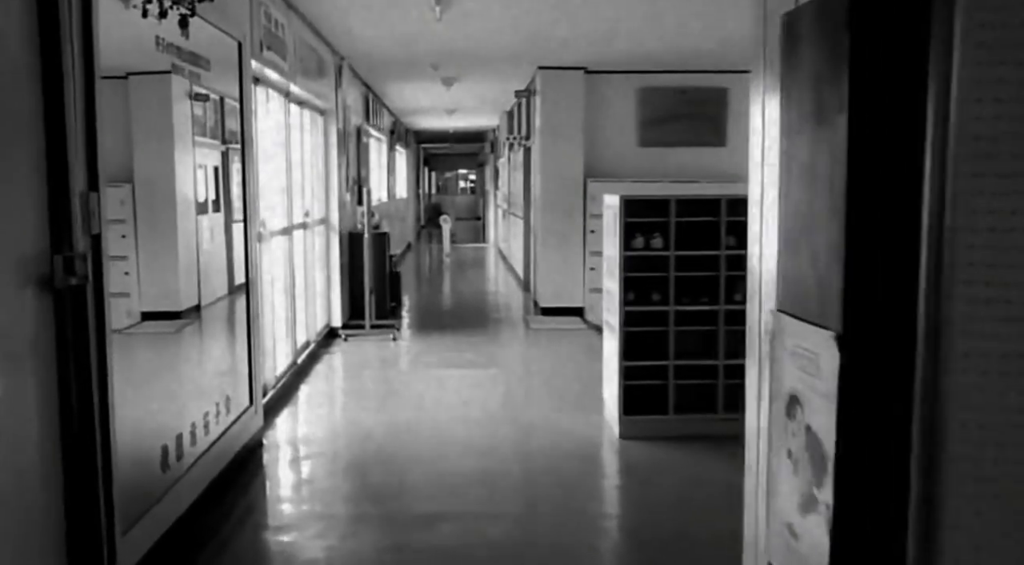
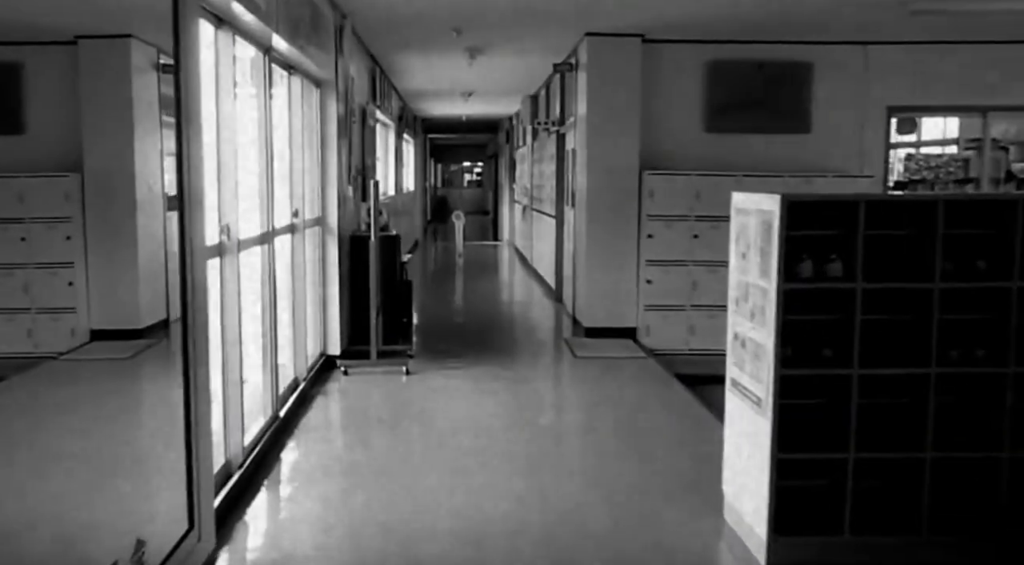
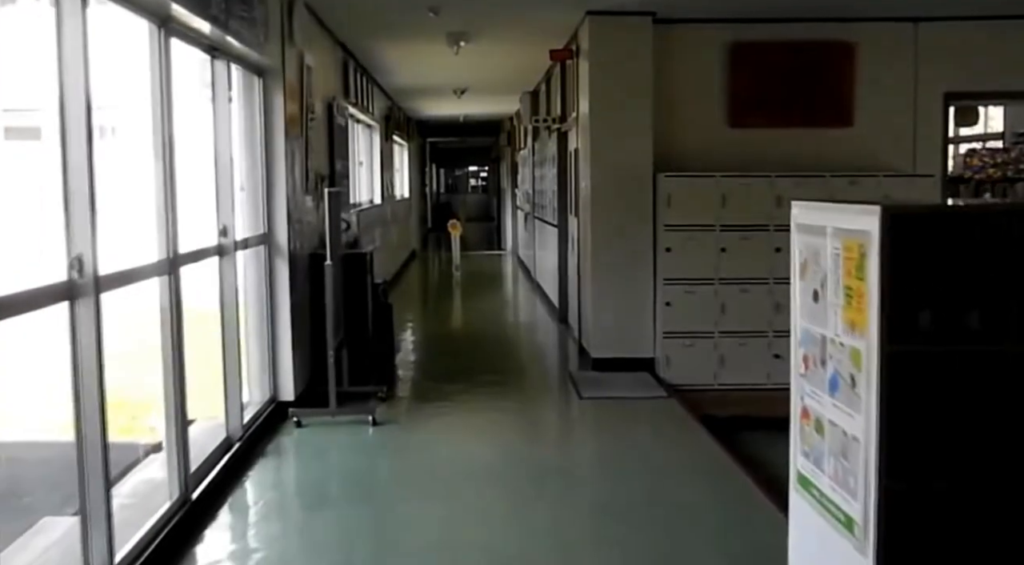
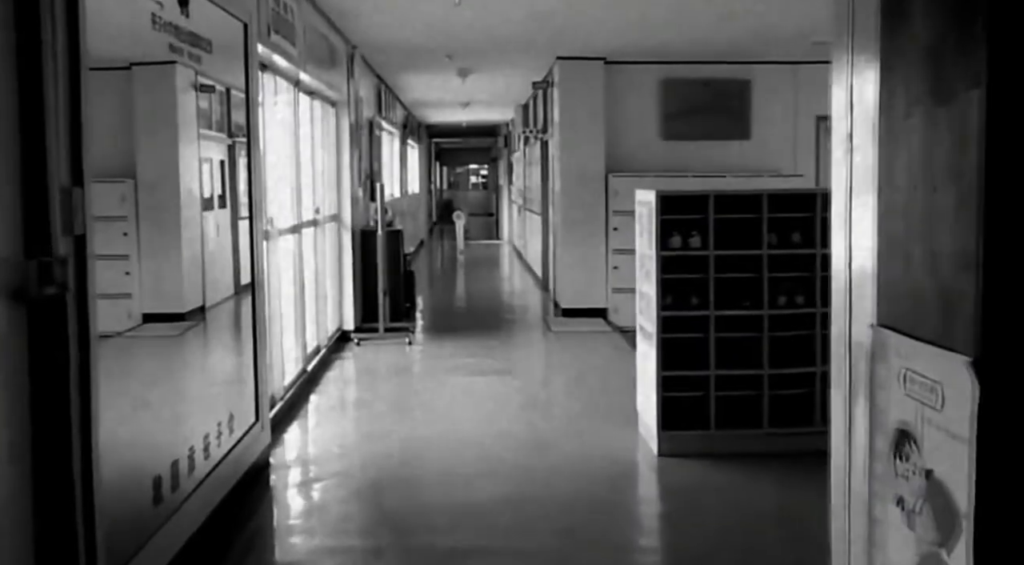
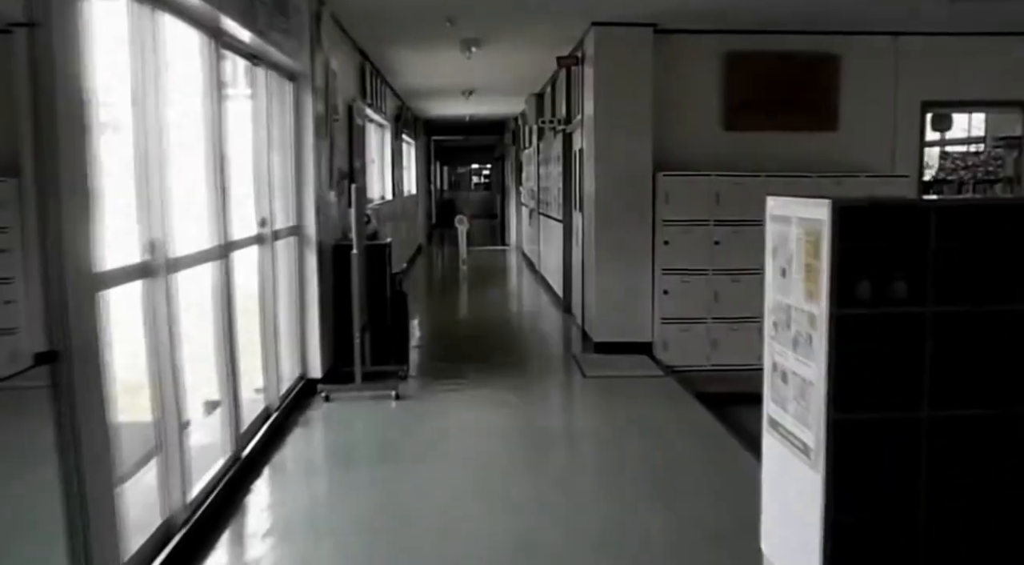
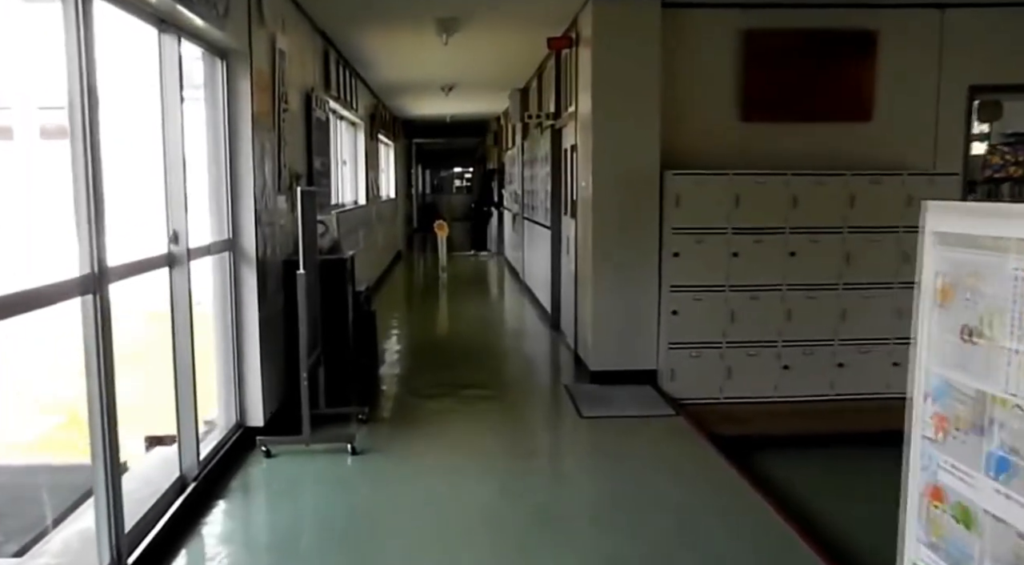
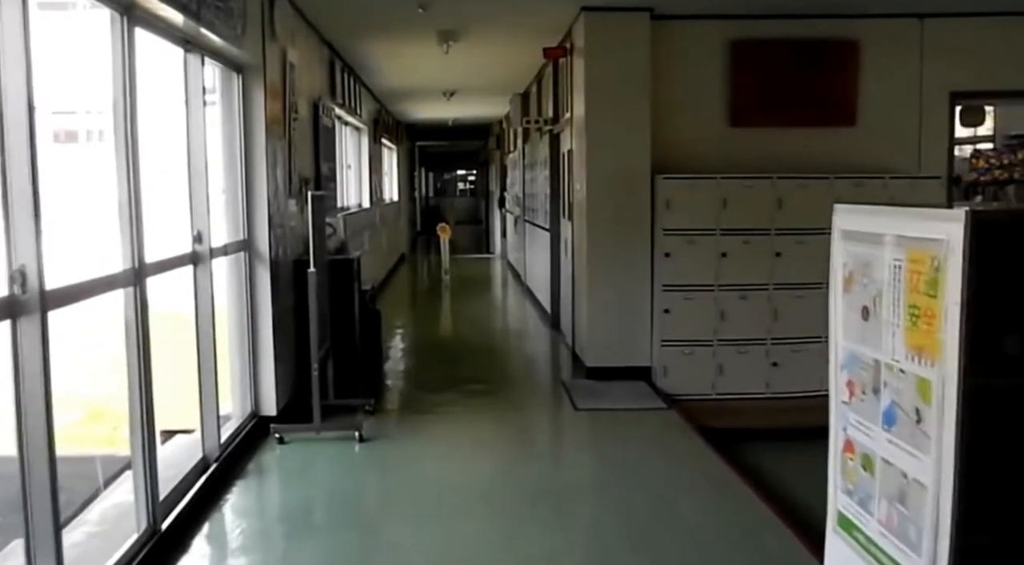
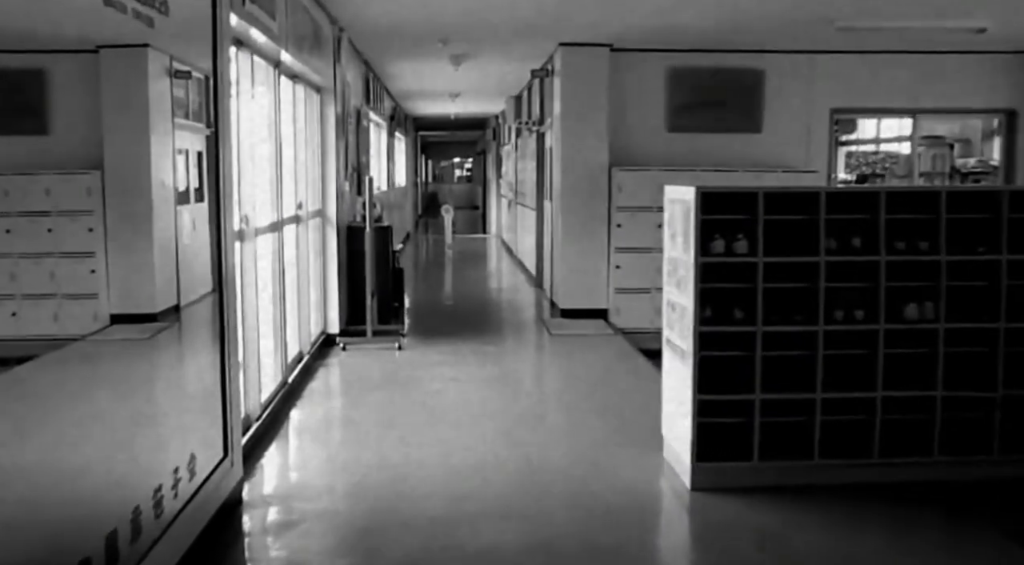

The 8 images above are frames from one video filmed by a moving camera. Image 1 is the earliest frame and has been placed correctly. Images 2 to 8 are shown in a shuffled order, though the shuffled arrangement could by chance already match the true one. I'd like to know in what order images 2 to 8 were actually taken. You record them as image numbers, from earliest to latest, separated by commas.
4, 8, 2, 5, 3, 7, 6
